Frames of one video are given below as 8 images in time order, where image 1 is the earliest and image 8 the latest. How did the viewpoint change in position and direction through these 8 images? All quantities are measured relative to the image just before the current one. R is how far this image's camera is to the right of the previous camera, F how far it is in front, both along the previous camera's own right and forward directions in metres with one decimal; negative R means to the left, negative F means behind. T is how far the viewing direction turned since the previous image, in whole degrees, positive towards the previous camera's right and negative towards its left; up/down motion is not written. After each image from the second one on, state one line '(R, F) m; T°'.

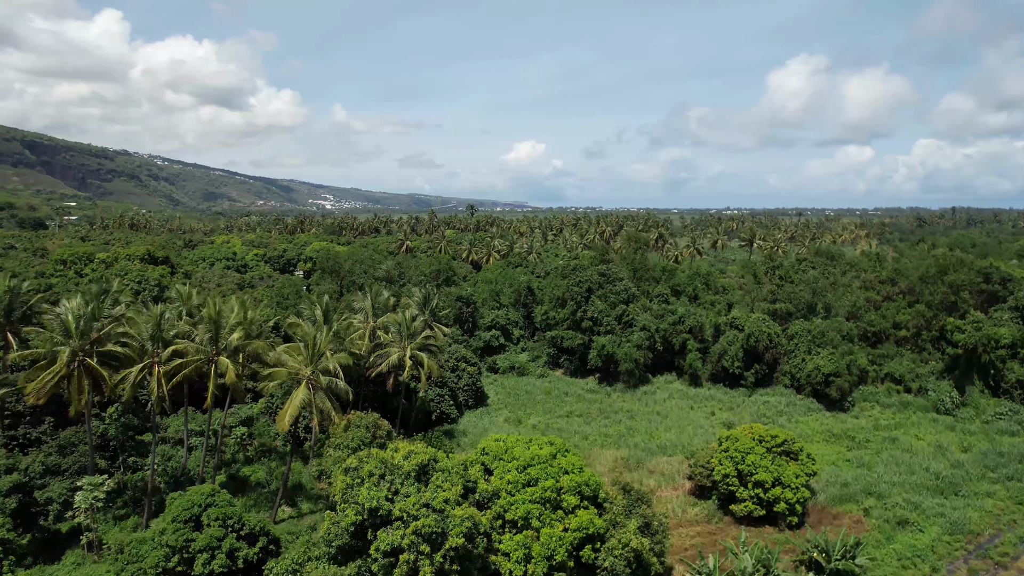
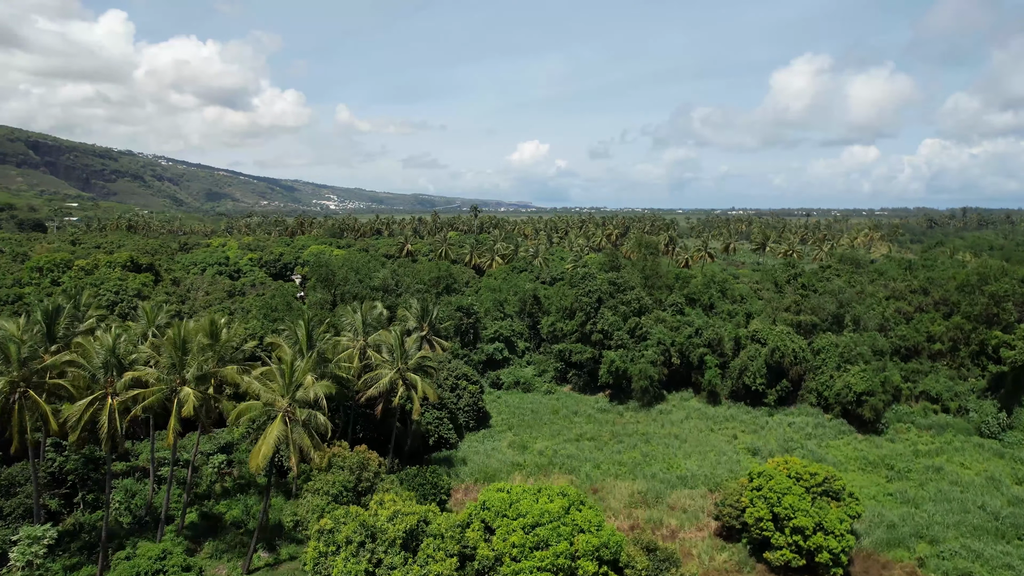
(0.0, +2.7) m; 0°
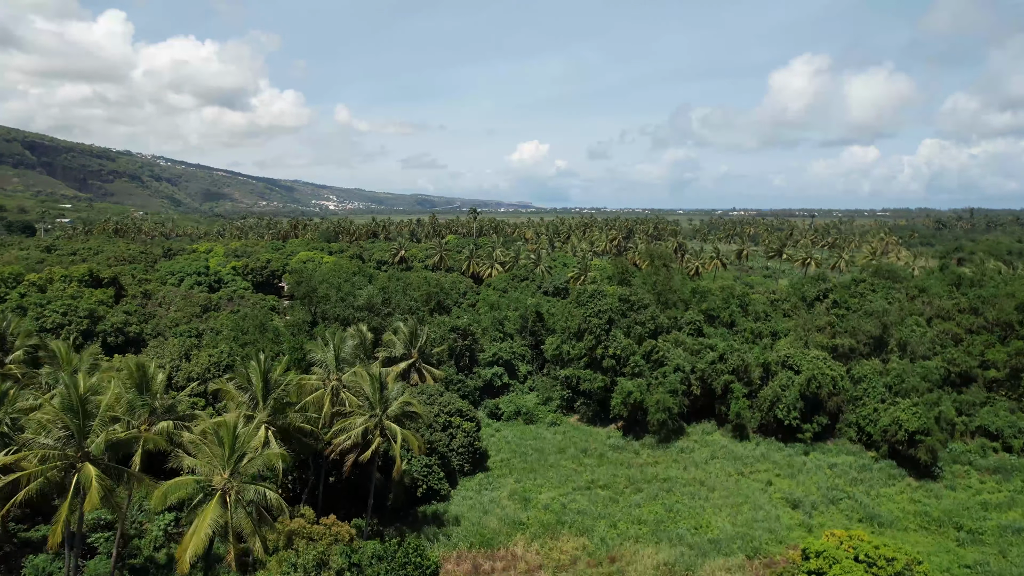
(0.0, +4.2) m; 0°
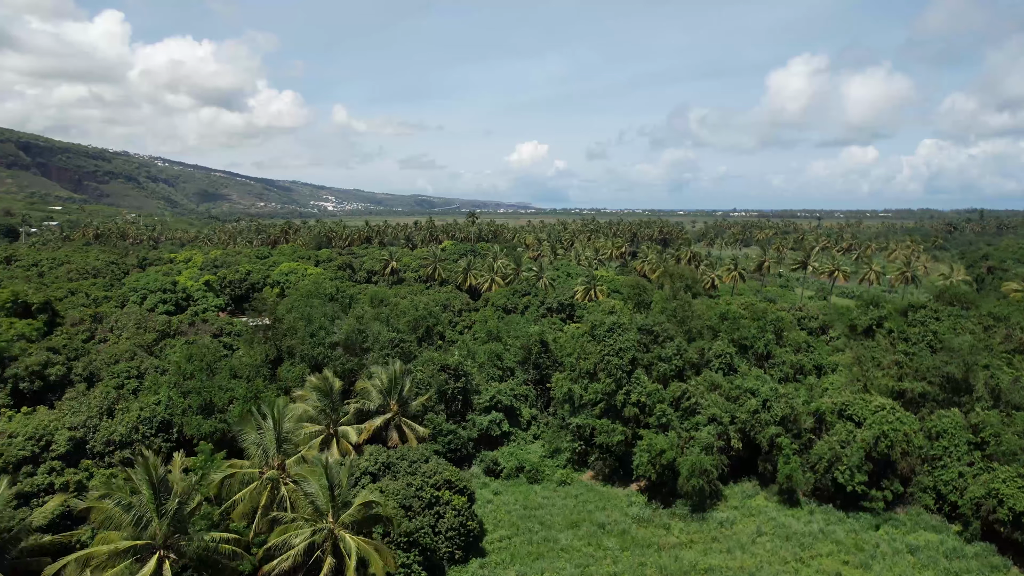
(-0.1, +5.7) m; 0°
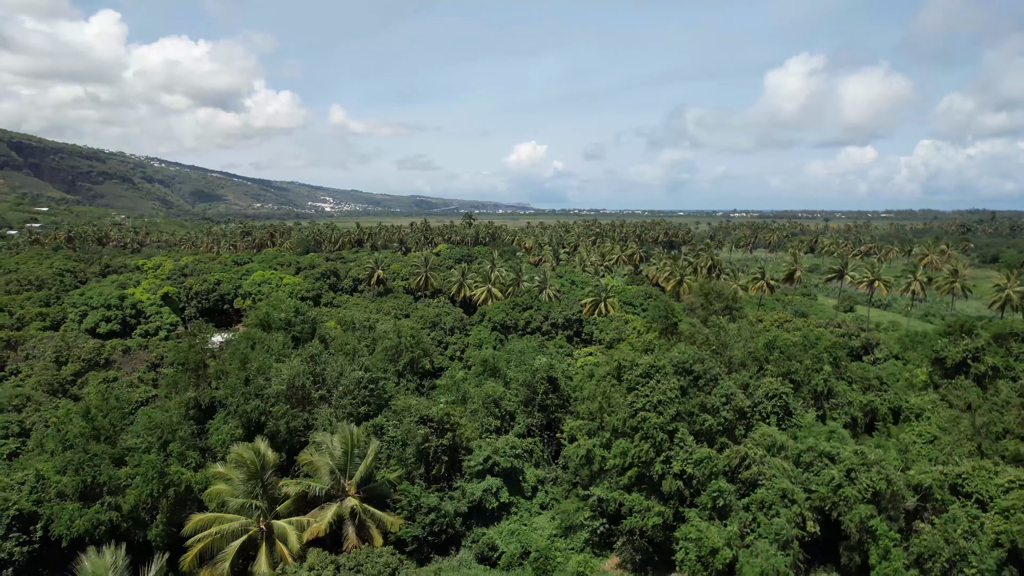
(-0.1, +7.0) m; 0°
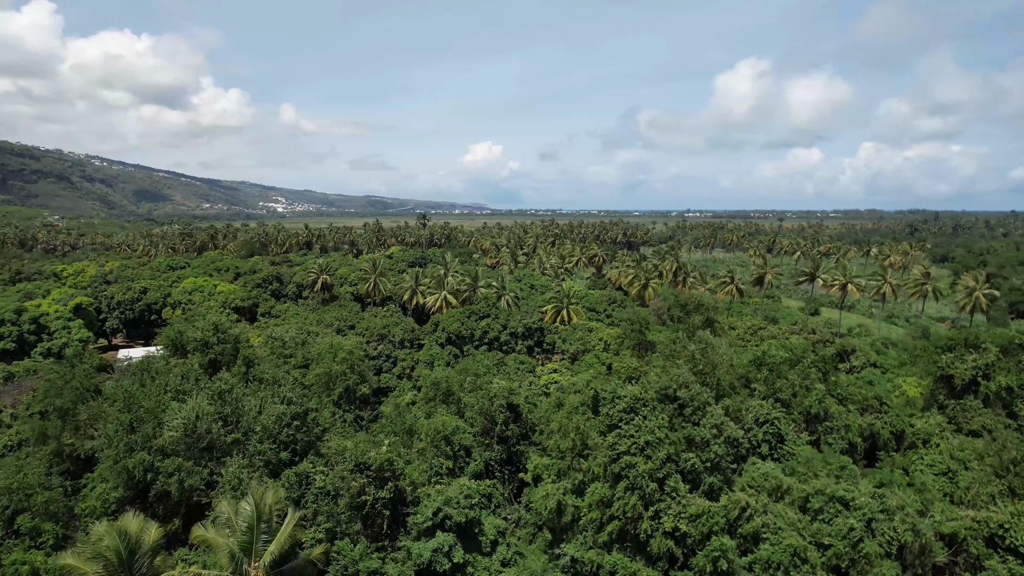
(+0.1, +3.9) m; +4°
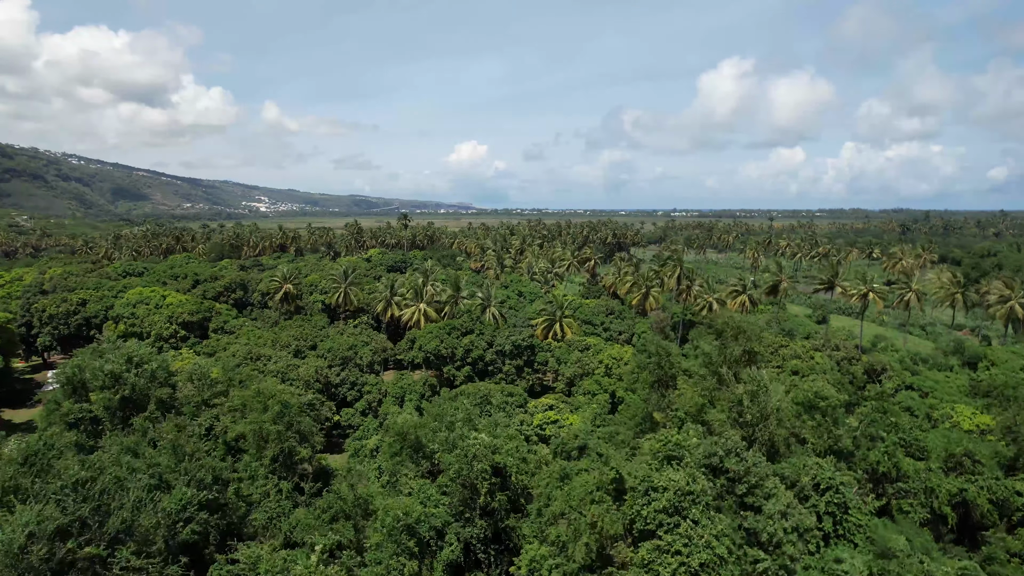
(0.0, +5.8) m; +1°
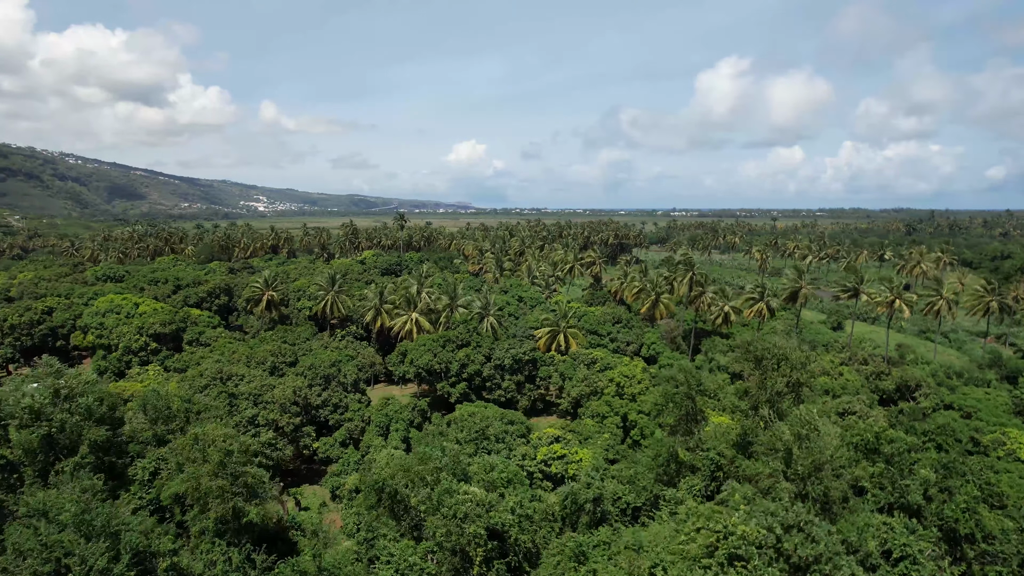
(-0.1, +3.5) m; 0°
